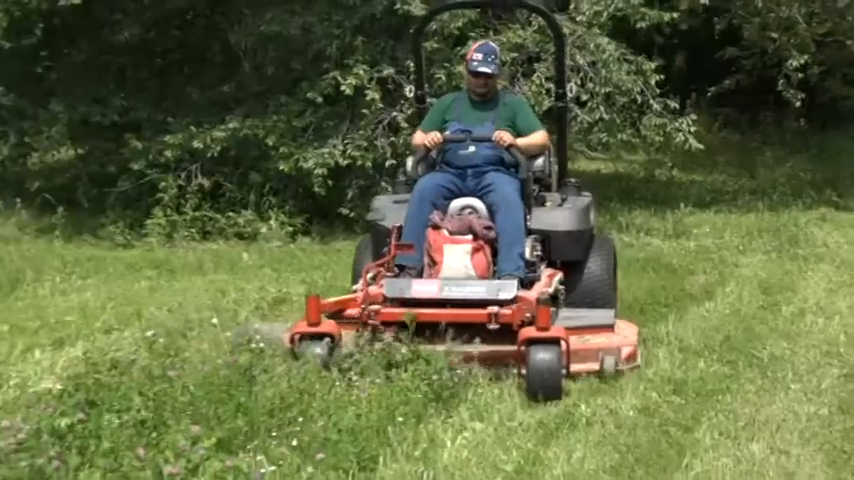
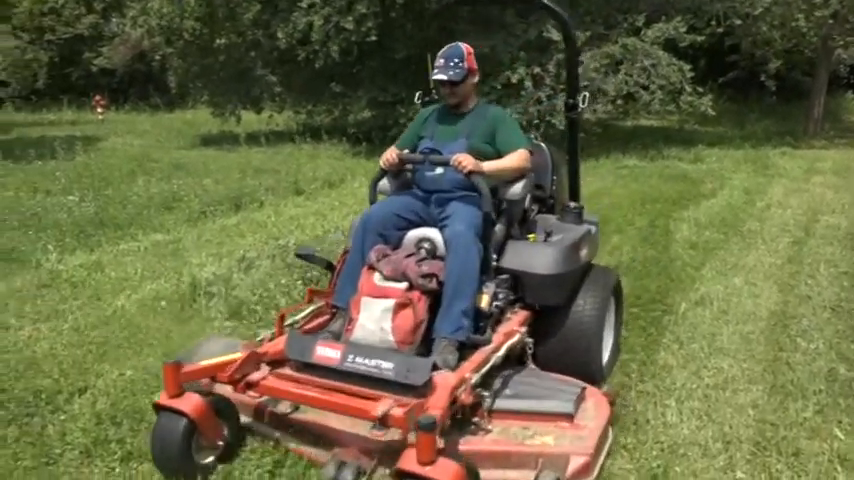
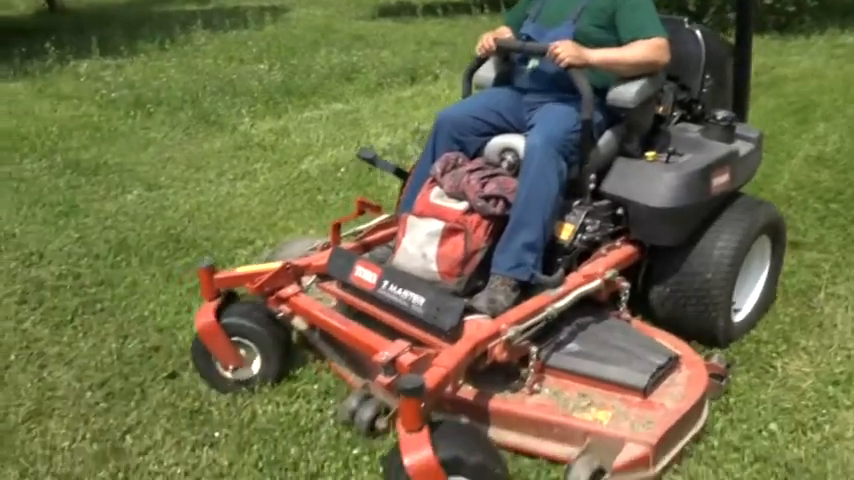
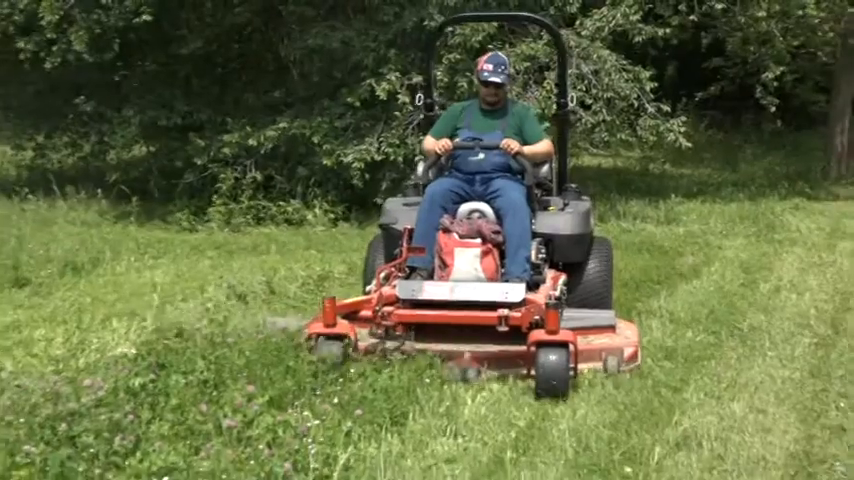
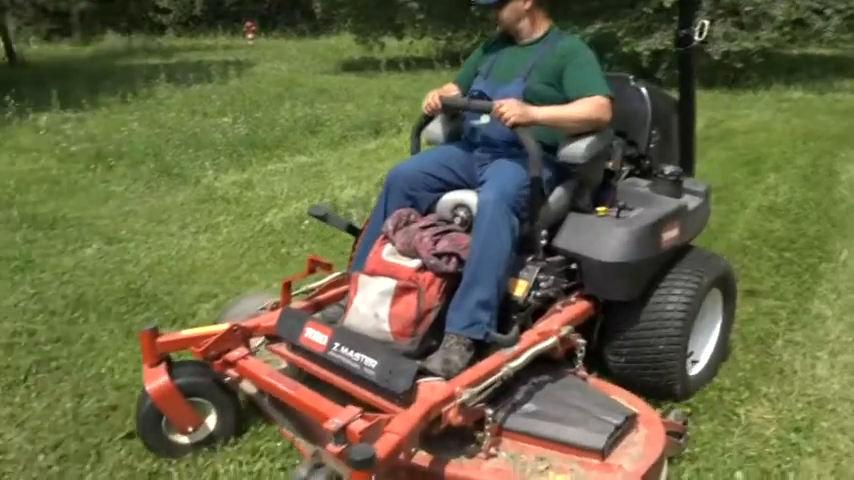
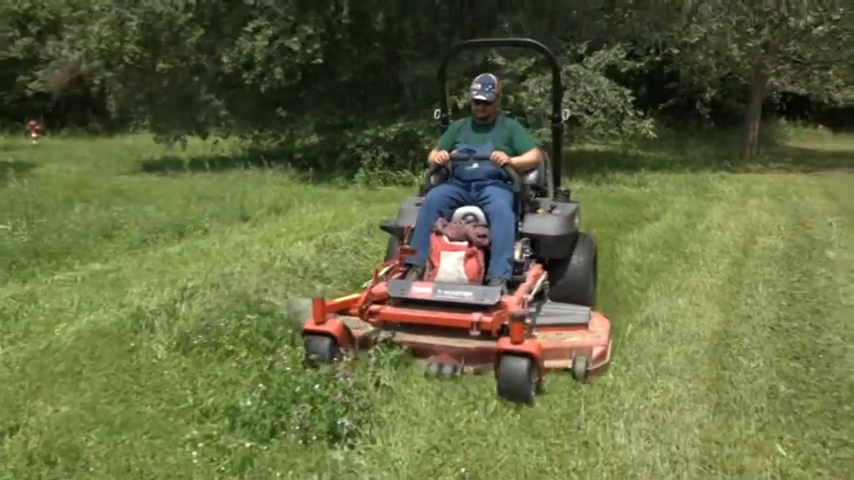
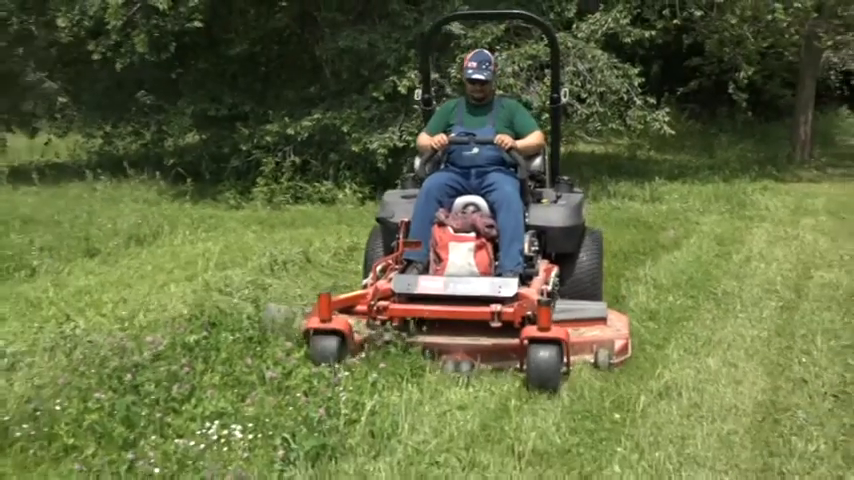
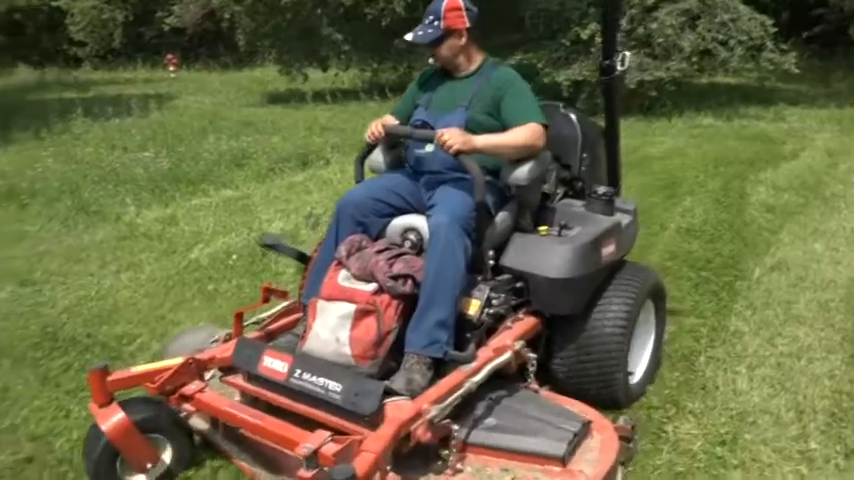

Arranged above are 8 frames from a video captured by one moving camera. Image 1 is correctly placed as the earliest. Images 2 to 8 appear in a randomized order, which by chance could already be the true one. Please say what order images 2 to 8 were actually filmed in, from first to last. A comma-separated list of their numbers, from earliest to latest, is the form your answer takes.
4, 7, 6, 2, 8, 5, 3
